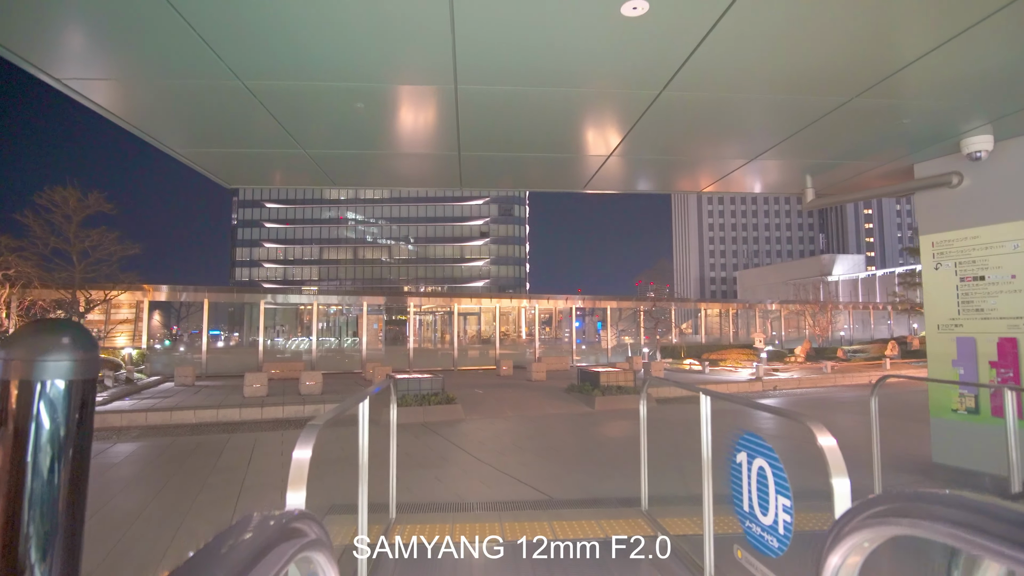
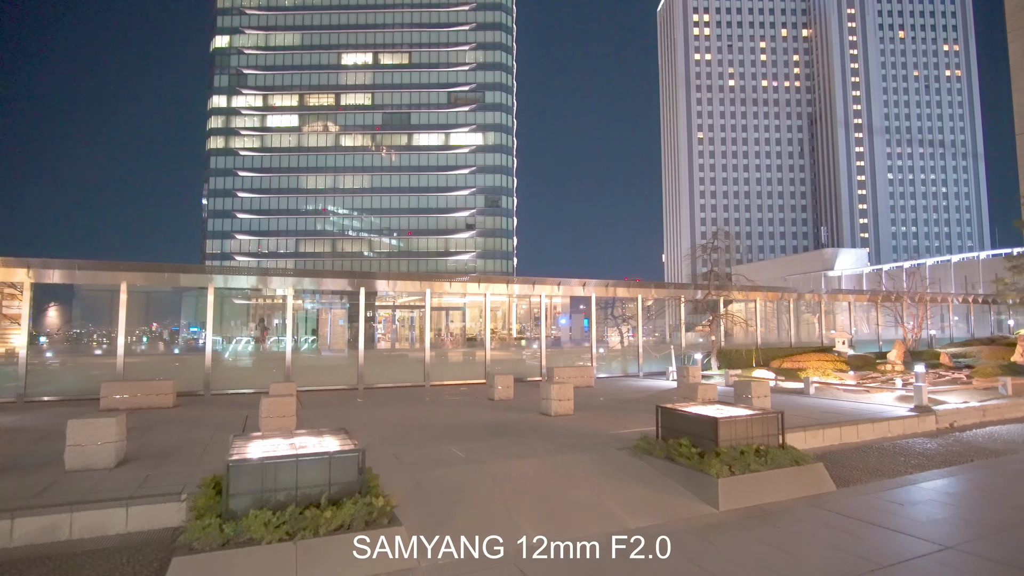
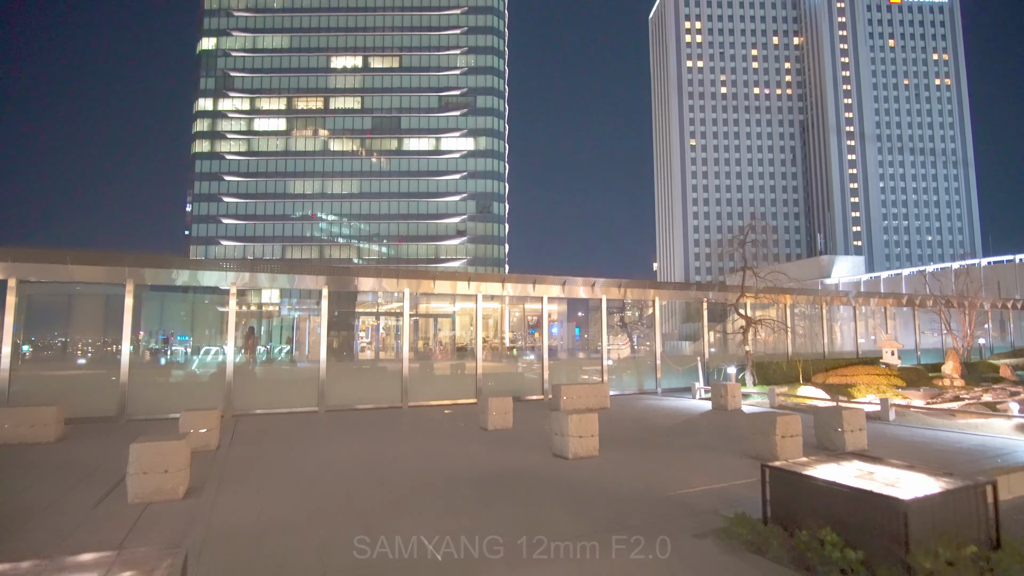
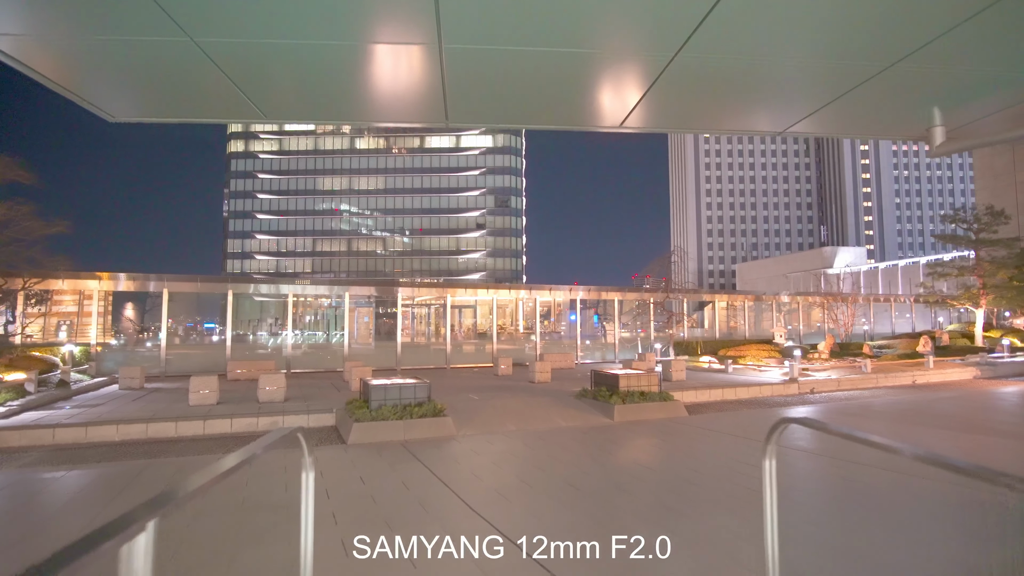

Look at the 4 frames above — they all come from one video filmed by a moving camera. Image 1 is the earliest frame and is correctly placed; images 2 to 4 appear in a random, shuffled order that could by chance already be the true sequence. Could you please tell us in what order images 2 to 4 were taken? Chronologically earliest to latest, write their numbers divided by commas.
4, 2, 3
